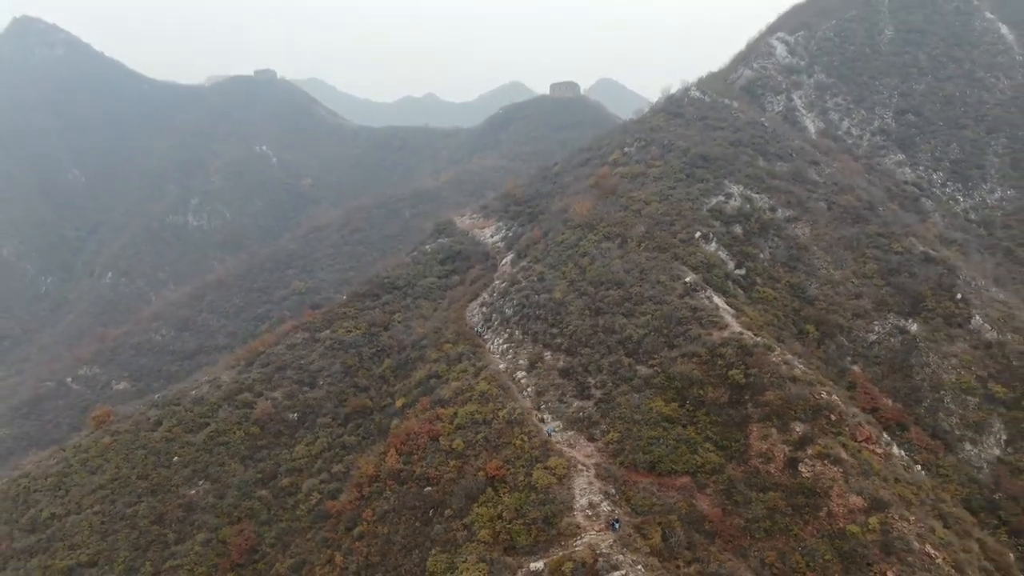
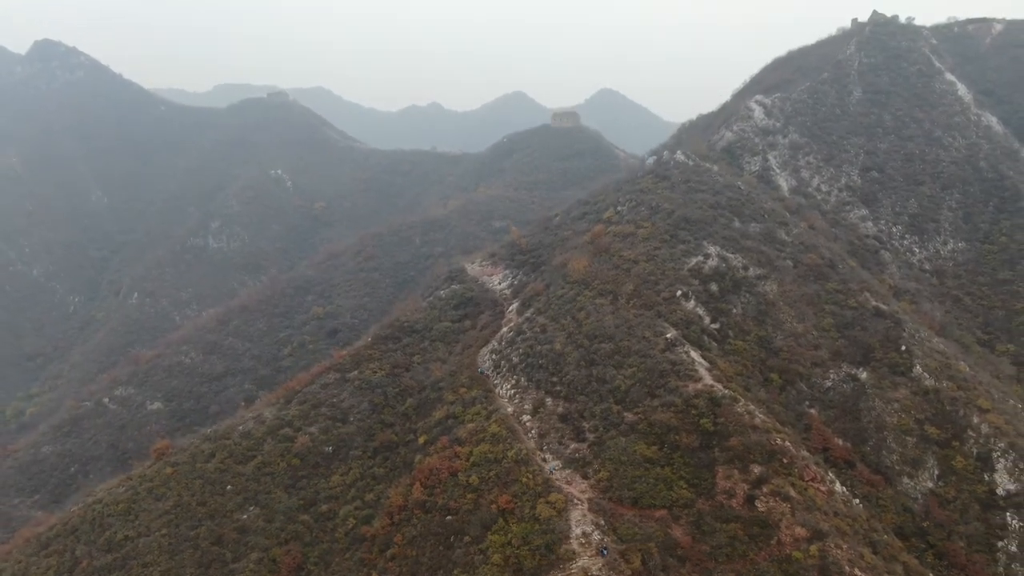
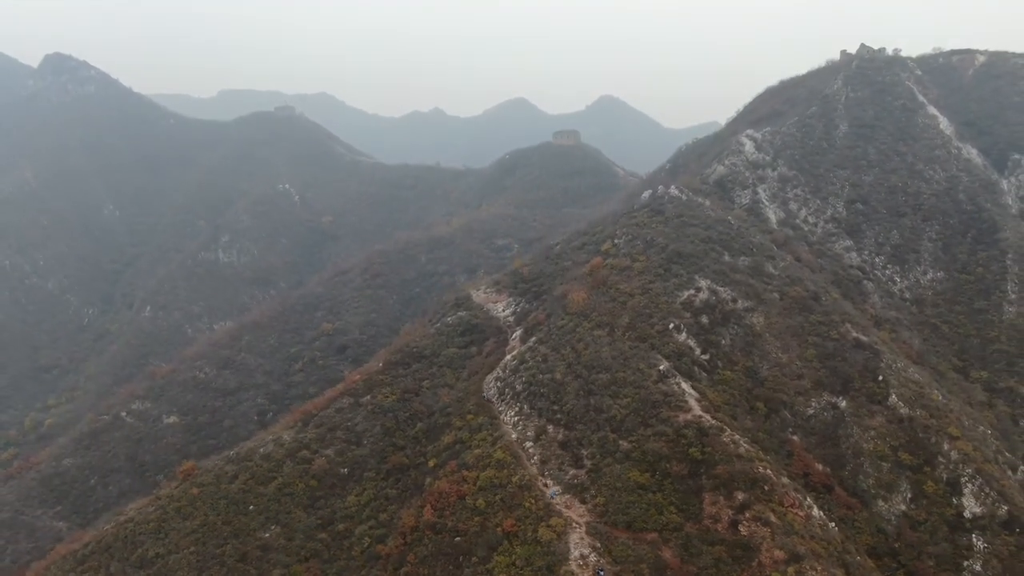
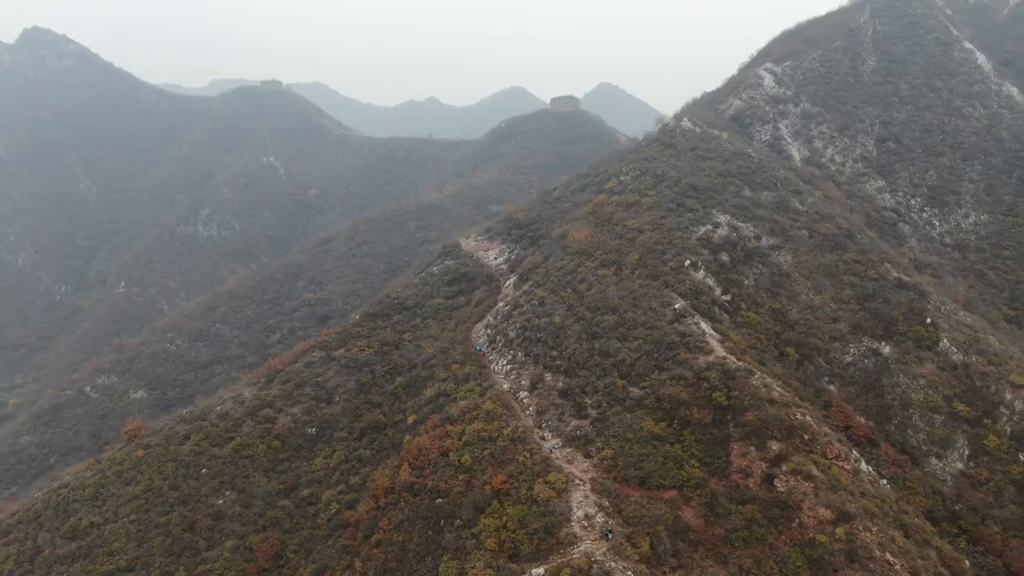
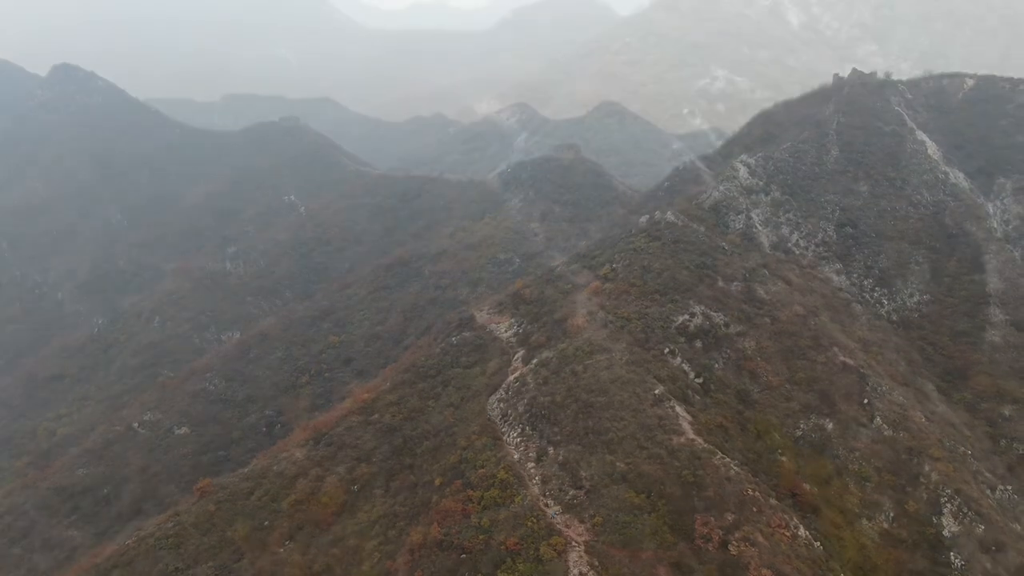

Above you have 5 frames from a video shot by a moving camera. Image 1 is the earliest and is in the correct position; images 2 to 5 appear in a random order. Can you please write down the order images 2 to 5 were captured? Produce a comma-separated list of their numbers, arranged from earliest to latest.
4, 2, 3, 5
